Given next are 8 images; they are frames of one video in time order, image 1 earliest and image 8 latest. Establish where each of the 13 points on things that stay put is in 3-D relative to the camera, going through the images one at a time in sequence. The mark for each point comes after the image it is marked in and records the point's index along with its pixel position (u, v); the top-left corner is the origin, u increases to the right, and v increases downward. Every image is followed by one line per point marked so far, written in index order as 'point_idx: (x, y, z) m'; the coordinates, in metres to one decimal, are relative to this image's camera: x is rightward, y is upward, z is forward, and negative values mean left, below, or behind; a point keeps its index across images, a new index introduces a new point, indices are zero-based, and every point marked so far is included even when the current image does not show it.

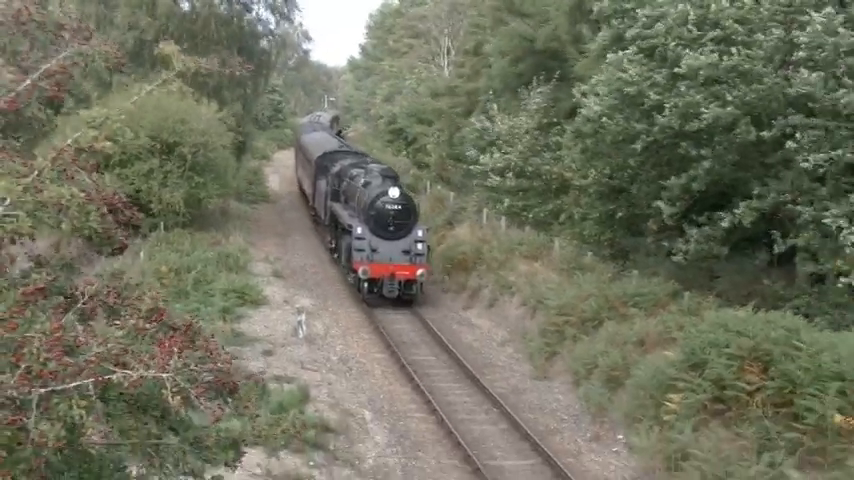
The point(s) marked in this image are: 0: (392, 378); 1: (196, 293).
0: (-1.0, -2.1, +13.7) m
1: (-4.6, -0.9, +15.4) m
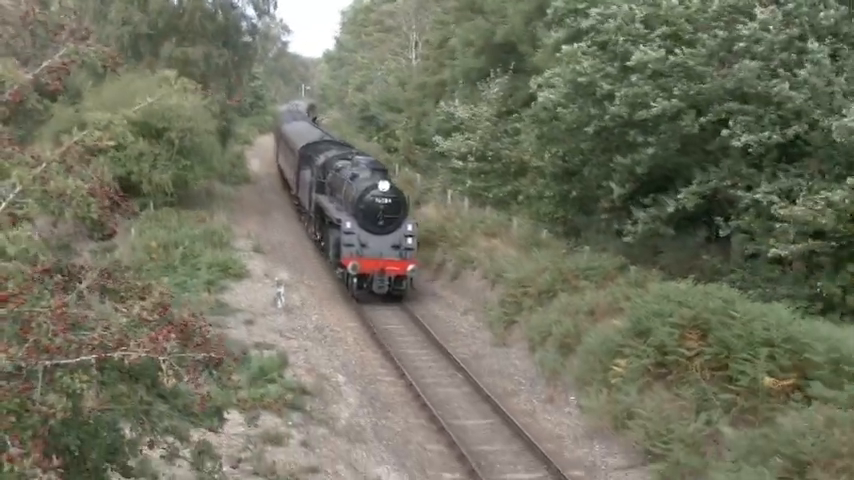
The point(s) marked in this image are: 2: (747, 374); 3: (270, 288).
0: (-1.2, -1.7, +14.6) m
1: (-4.8, -0.4, +16.4) m
2: (+4.3, -1.8, +11.2) m
3: (-3.2, -0.8, +16.4) m
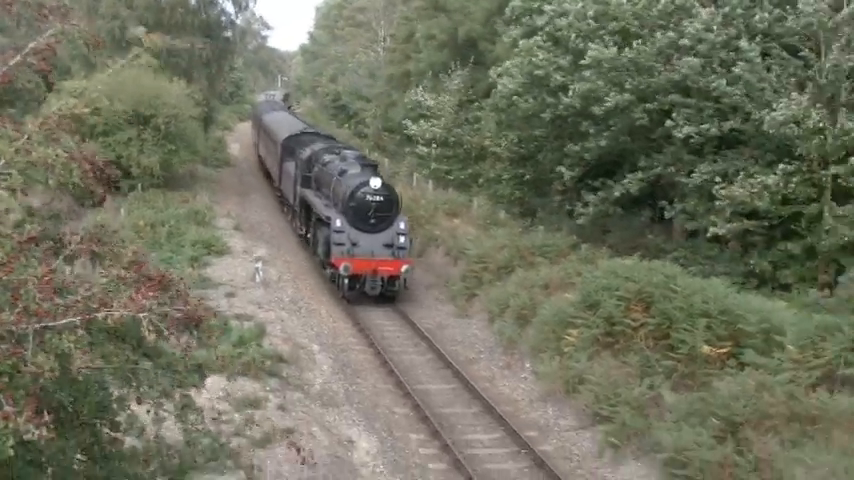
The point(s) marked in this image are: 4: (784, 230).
0: (-1.8, -1.4, +15.5) m
1: (-5.3, 0.0, +17.3) m
2: (+3.8, -1.5, +12.2) m
3: (-3.7, -0.4, +17.2) m
4: (+5.9, +0.2, +14.5) m
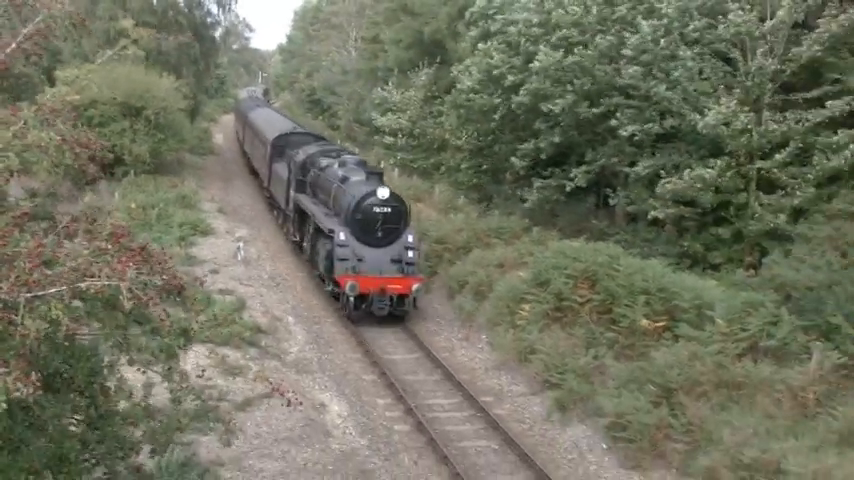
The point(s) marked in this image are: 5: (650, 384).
0: (-2.4, -1.1, +16.7) m
1: (-5.9, +0.3, +18.4) m
2: (+3.2, -1.2, +13.5) m
3: (-4.3, -0.1, +18.4) m
4: (+5.3, +0.5, +15.8) m
5: (+3.3, -2.2, +12.4) m
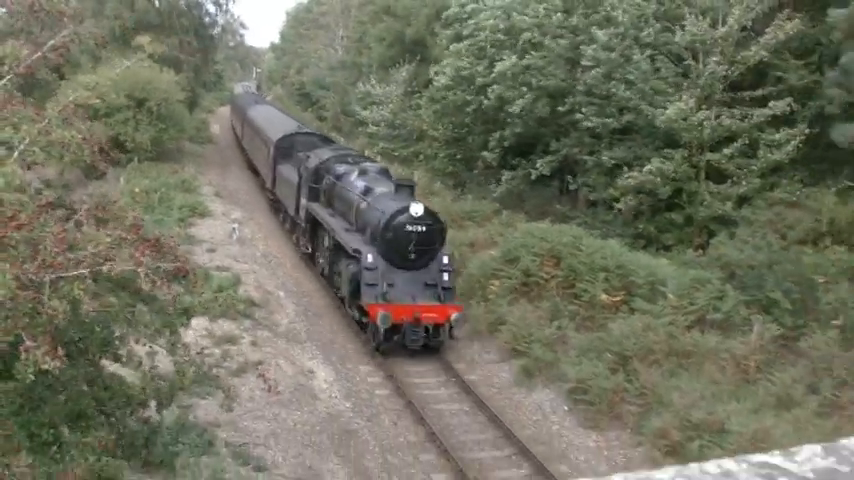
0: (-2.8, -0.7, +17.9) m
1: (-6.4, +0.8, +19.5) m
2: (+2.9, -0.9, +14.9) m
3: (-4.8, +0.4, +19.6) m
4: (+4.9, +0.8, +17.2) m
5: (+3.0, -1.9, +13.7) m
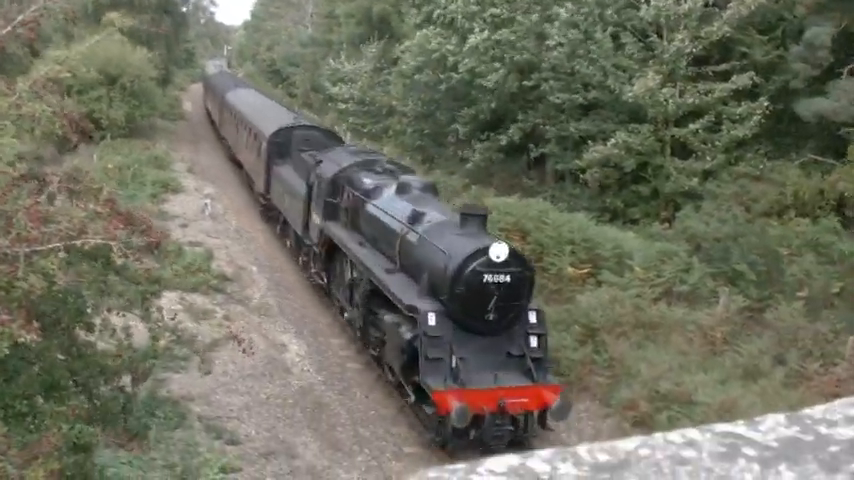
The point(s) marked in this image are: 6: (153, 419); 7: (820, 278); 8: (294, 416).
0: (-3.3, -0.3, +18.1) m
1: (-6.9, +1.1, +19.7) m
2: (+2.4, -0.5, +15.1) m
3: (-5.3, +0.7, +19.7) m
4: (+4.4, +1.3, +17.4) m
5: (+2.5, -1.4, +13.9) m
6: (-3.7, -2.3, +10.9) m
7: (+6.5, -0.6, +13.7) m
8: (-1.9, -2.5, +11.9) m
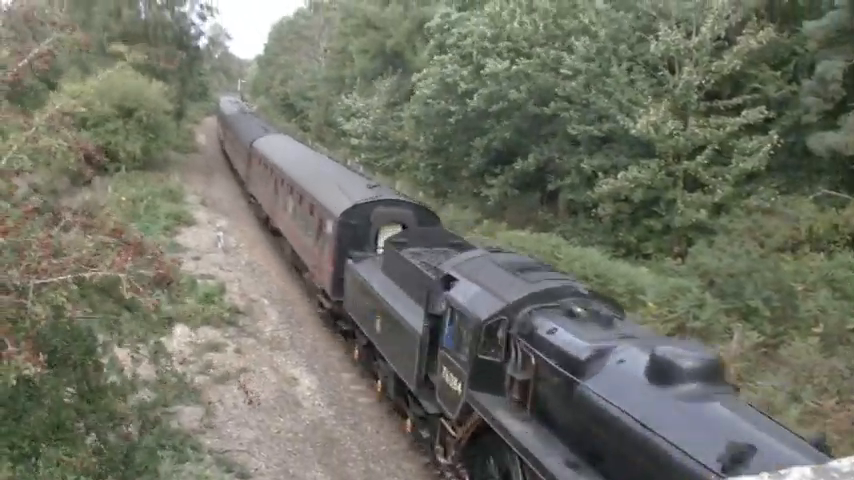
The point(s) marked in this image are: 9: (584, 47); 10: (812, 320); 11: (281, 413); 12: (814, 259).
0: (-3.1, -0.9, +18.1) m
1: (-6.7, +0.4, +19.8) m
2: (+2.6, -1.1, +15.0) m
3: (-5.0, 0.0, +19.8) m
4: (+4.6, +0.6, +17.4) m
5: (+2.7, -2.0, +13.8) m
6: (-3.5, -2.8, +10.9) m
7: (+6.7, -1.2, +13.6) m
8: (-1.7, -3.0, +11.8) m
9: (+3.3, +4.0, +17.3) m
10: (+6.3, -1.3, +13.7) m
11: (-2.2, -2.7, +12.8) m
12: (+7.0, -0.4, +15.1) m
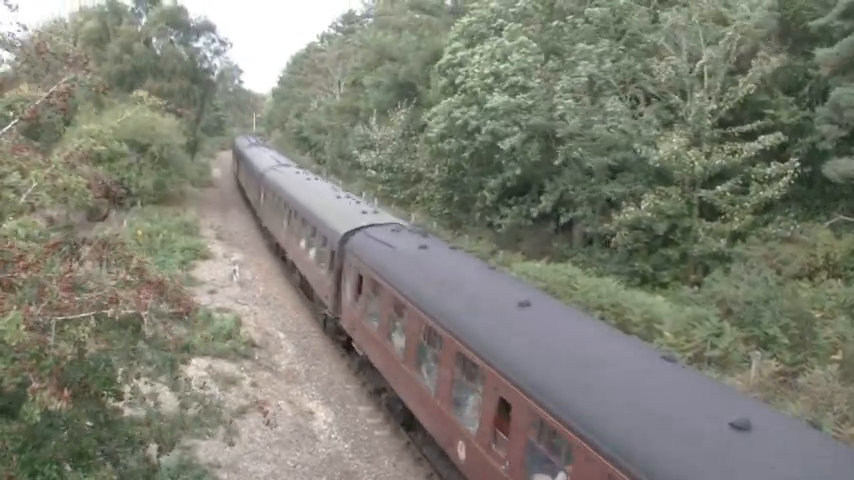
0: (-2.8, -1.6, +18.1) m
1: (-6.3, -0.3, +19.8) m
2: (+2.9, -1.6, +14.9) m
3: (-4.7, -0.7, +19.8) m
4: (+4.9, 0.0, +17.3) m
5: (+3.0, -2.5, +13.7) m
6: (-3.2, -3.2, +10.8) m
7: (+6.9, -1.7, +13.5) m
8: (-1.5, -3.5, +11.8) m
9: (+3.5, +3.5, +17.3) m
10: (+6.6, -1.8, +13.6) m
11: (-2.0, -3.2, +12.7) m
12: (+7.3, -0.8, +15.0) m
